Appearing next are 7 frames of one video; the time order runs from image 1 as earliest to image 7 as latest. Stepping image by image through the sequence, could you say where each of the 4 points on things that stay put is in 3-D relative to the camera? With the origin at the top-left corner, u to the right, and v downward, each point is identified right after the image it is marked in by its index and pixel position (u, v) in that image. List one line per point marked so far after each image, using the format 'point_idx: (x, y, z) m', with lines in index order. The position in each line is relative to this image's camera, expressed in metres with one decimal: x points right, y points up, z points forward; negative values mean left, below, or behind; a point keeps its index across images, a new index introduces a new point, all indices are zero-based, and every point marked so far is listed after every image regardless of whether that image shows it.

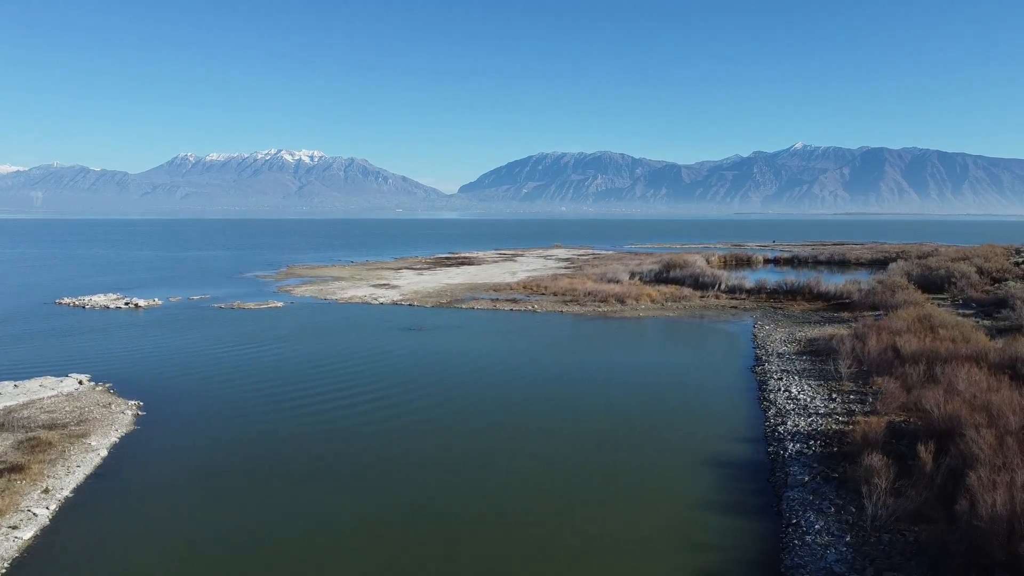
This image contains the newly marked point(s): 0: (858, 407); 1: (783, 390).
0: (+7.9, -2.8, +13.1) m
1: (+7.1, -2.7, +15.1) m
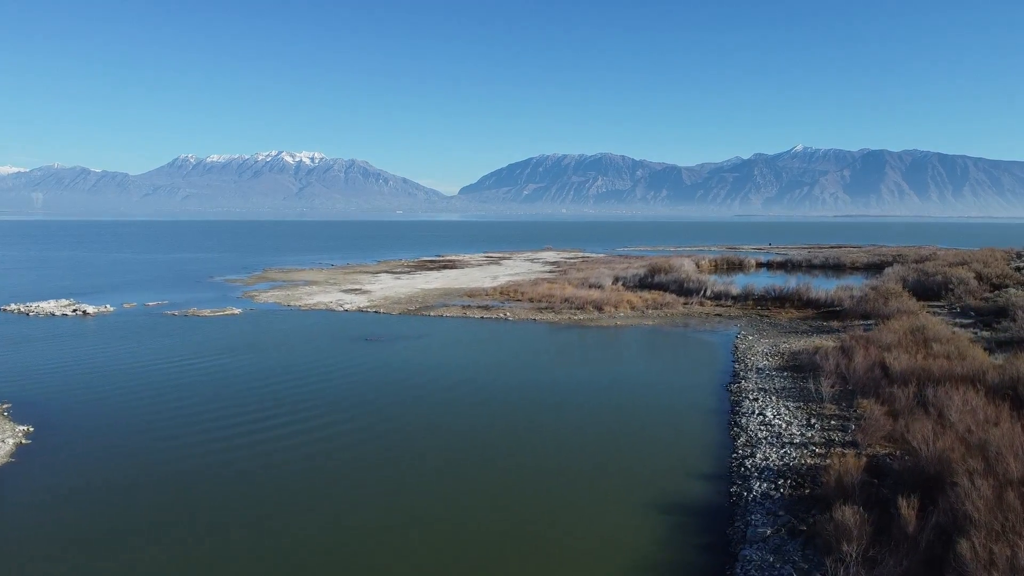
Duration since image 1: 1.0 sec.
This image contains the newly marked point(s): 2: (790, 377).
0: (+6.5, -3.0, +11.6) m
1: (+5.7, -3.0, +13.5) m
2: (+7.7, -2.5, +15.9) m
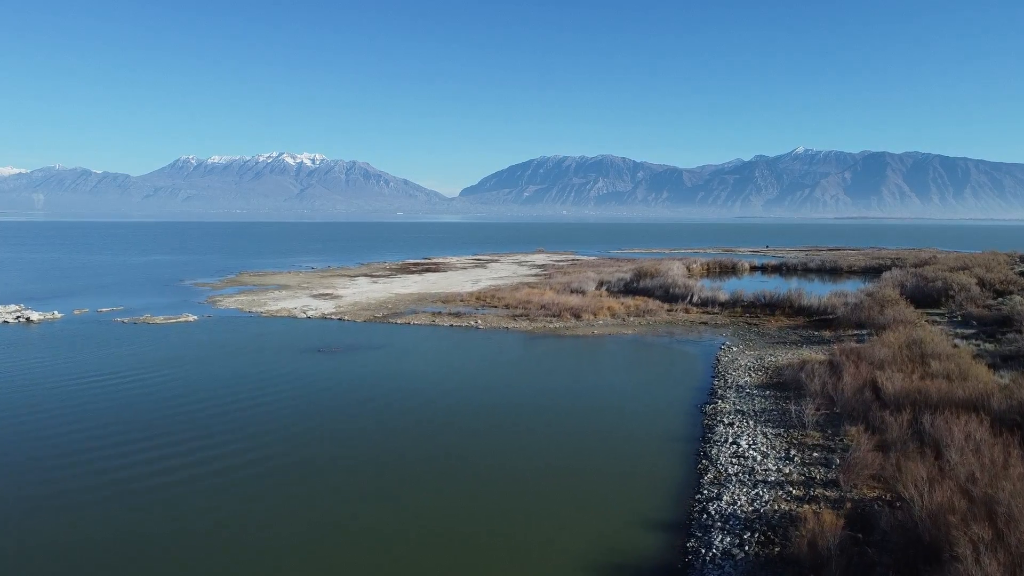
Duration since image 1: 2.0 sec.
0: (+5.3, -3.2, +10.0) m
1: (+4.5, -3.2, +11.9) m
2: (+6.5, -2.7, +14.3) m
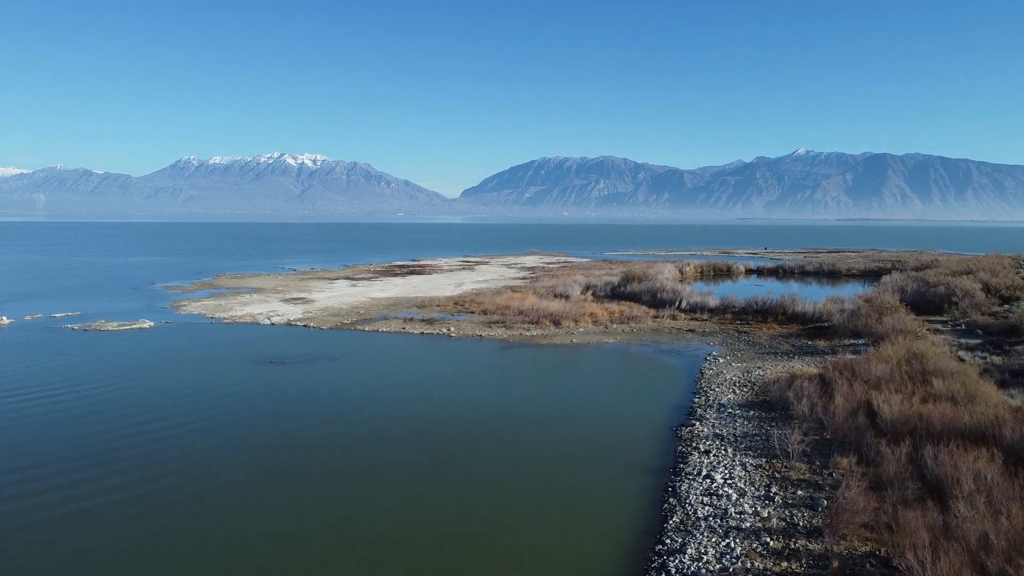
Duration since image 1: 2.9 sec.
0: (+4.3, -3.4, +8.5) m
1: (+3.5, -3.4, +10.4) m
2: (+5.4, -2.9, +12.8) m
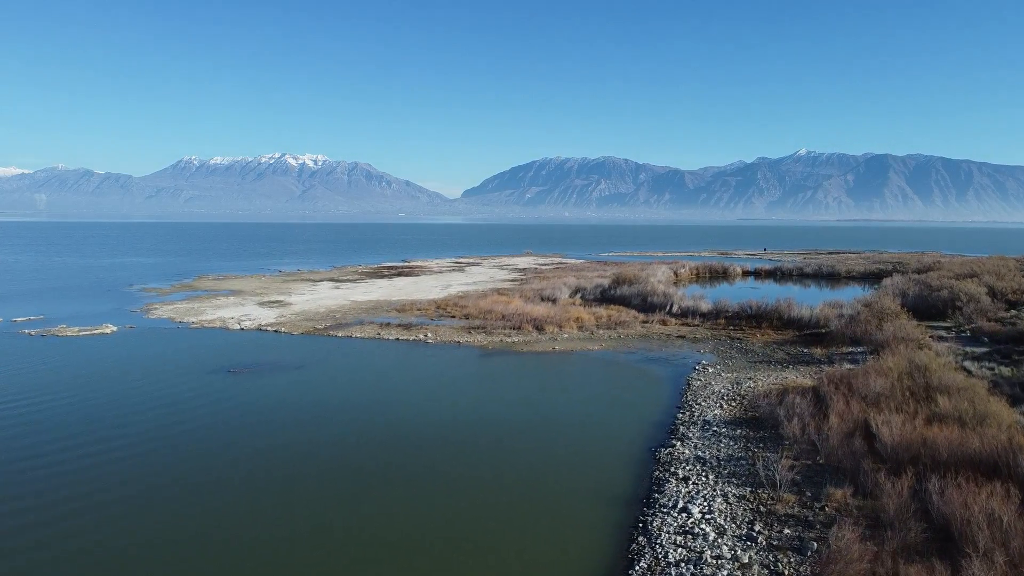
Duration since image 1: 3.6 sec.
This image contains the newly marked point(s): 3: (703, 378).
0: (+3.5, -3.6, +7.3) m
1: (+2.7, -3.6, +9.3) m
2: (+4.7, -3.1, +11.6) m
3: (+5.7, -2.7, +17.0) m
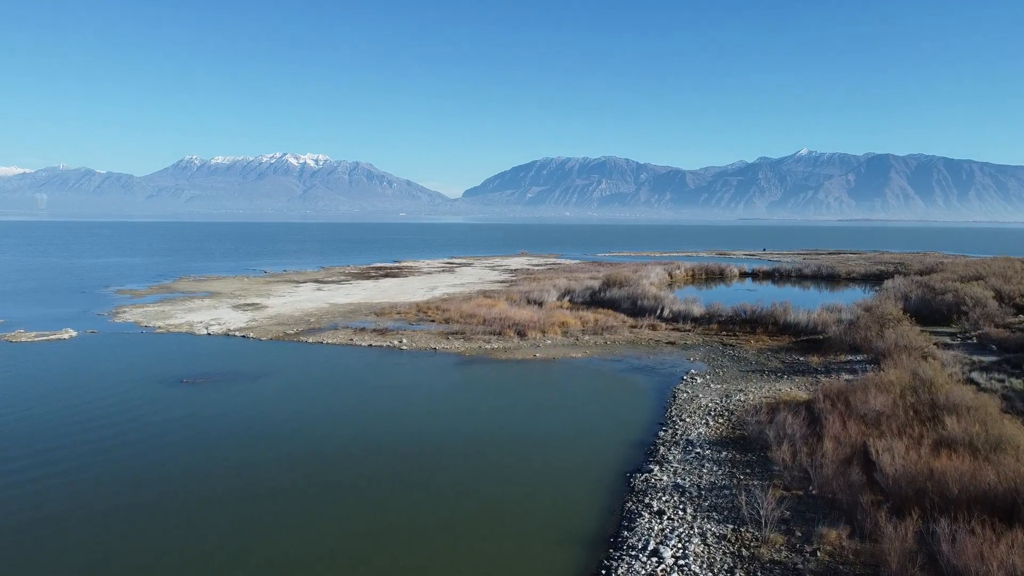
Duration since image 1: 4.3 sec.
0: (+2.8, -3.7, +6.2) m
1: (+1.9, -3.7, +8.1) m
2: (+3.9, -3.2, +10.4) m
3: (+4.9, -2.8, +15.8) m
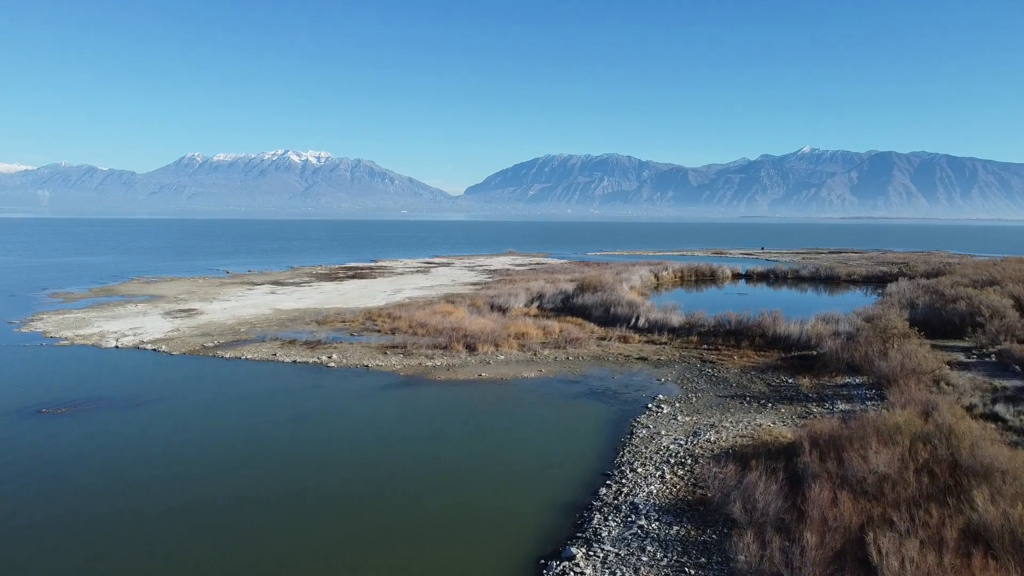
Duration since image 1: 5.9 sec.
0: (+1.0, -4.0, +3.4) m
1: (+0.2, -4.0, +5.4) m
2: (+2.2, -3.5, +7.7) m
3: (+3.2, -3.1, +13.0) m
